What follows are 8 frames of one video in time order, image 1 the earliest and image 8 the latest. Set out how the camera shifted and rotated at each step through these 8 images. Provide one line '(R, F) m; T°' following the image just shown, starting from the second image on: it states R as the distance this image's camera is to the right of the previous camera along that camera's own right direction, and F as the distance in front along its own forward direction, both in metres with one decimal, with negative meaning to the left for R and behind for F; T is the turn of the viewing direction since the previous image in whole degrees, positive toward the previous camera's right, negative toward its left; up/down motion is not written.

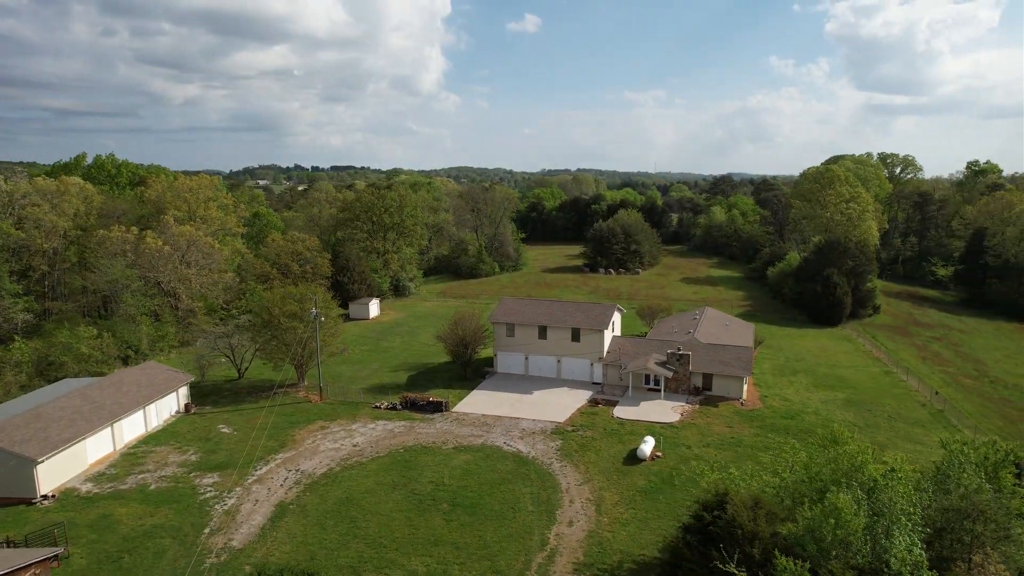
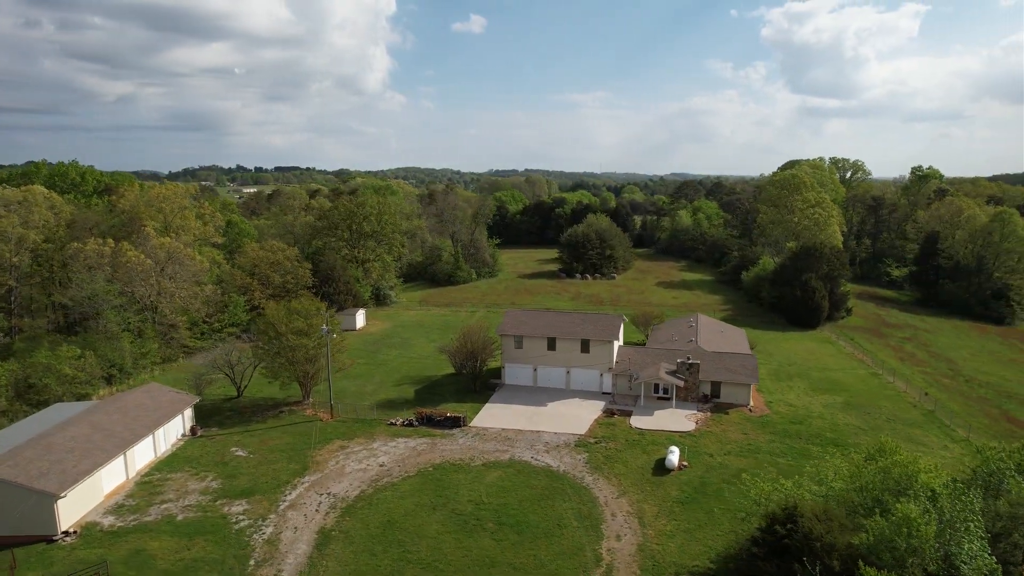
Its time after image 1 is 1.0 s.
(-2.8, 0.0) m; +4°
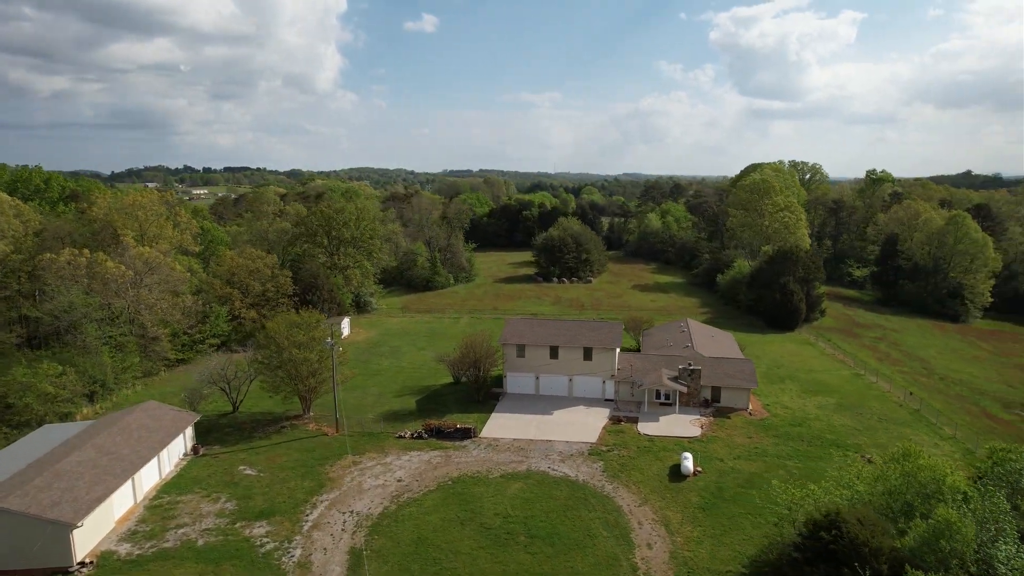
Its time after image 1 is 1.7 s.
(-2.2, 0.0) m; +4°
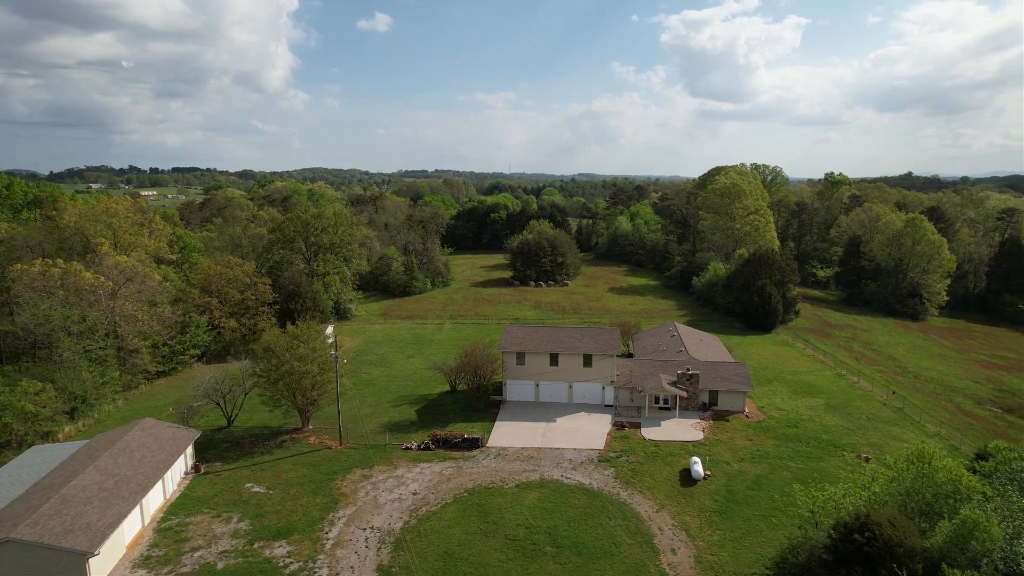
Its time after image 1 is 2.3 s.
(-2.0, 0.0) m; +4°
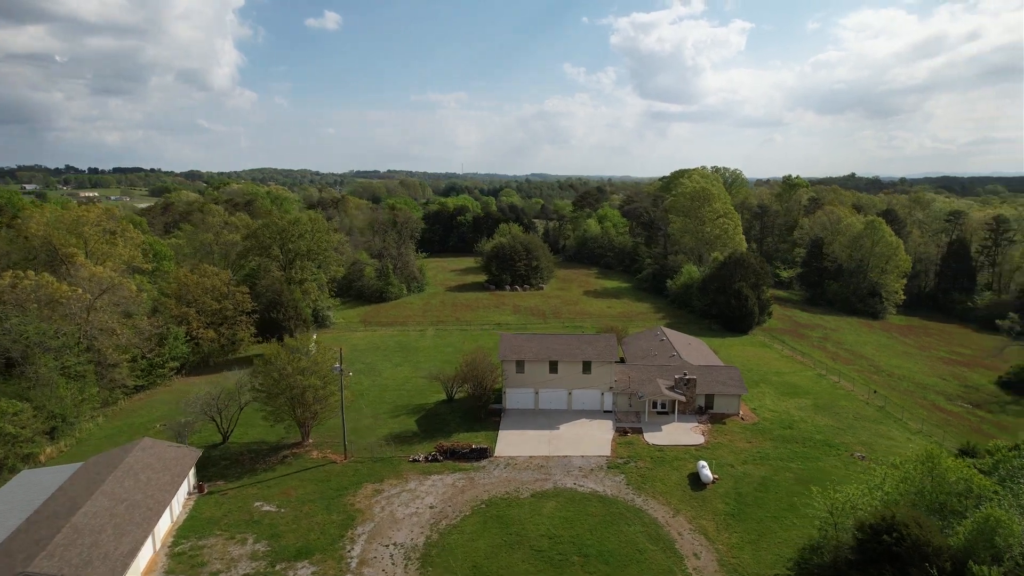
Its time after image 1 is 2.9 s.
(-2.1, 0.0) m; +4°
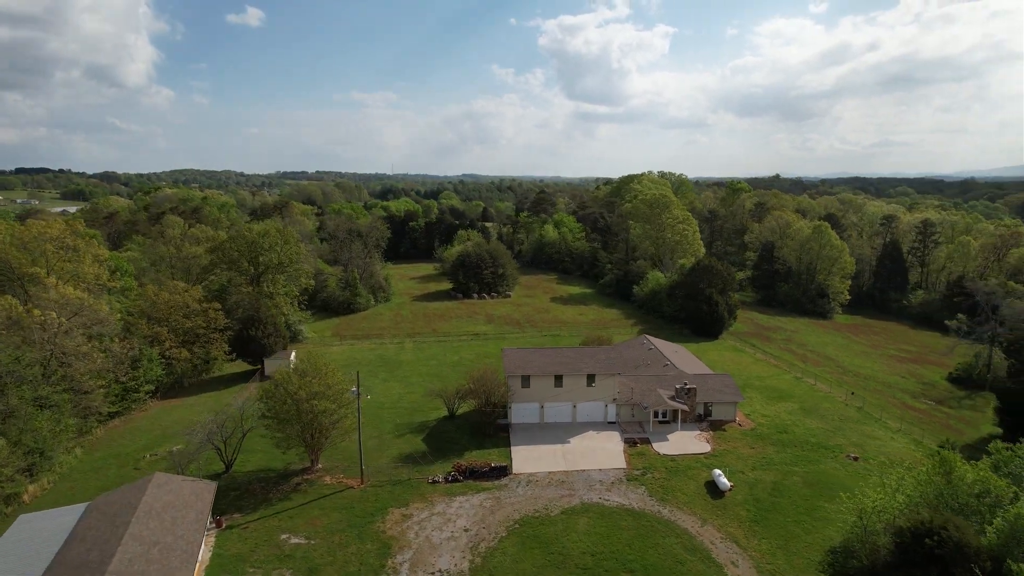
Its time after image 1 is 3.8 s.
(-3.4, 0.0) m; +6°
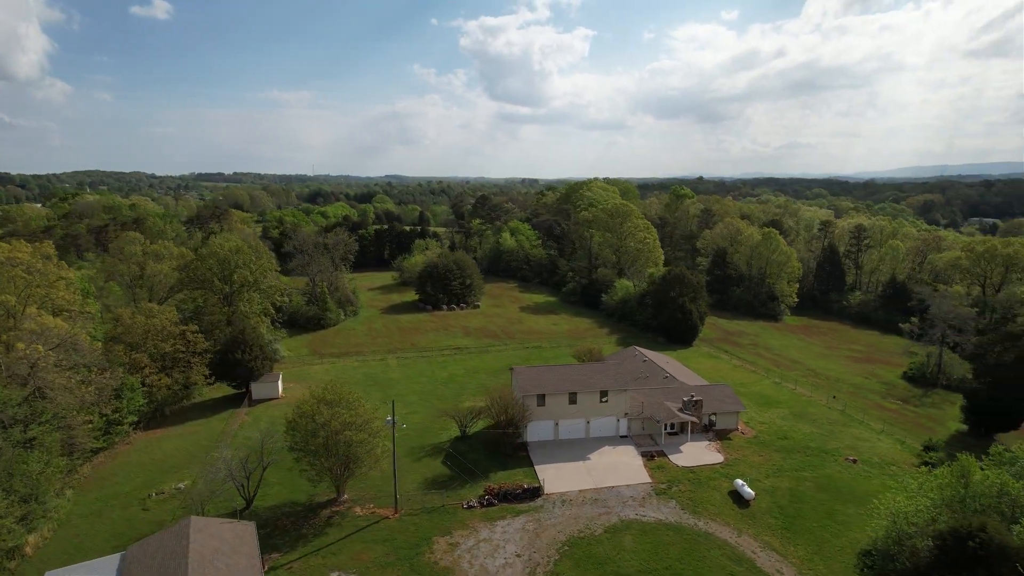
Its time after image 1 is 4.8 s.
(-4.3, -0.1) m; +6°
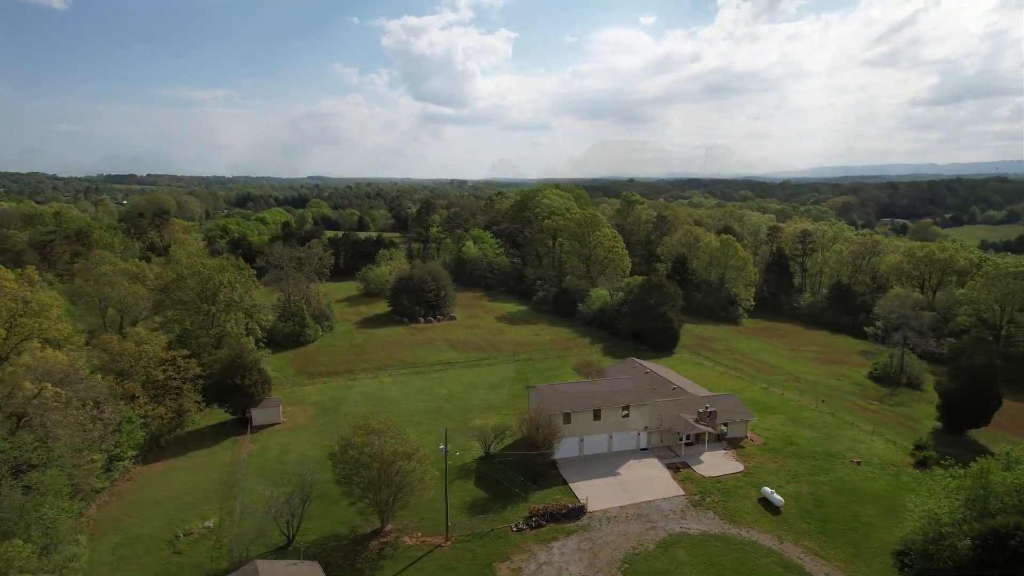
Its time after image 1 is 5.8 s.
(-4.8, -0.2) m; +6°
